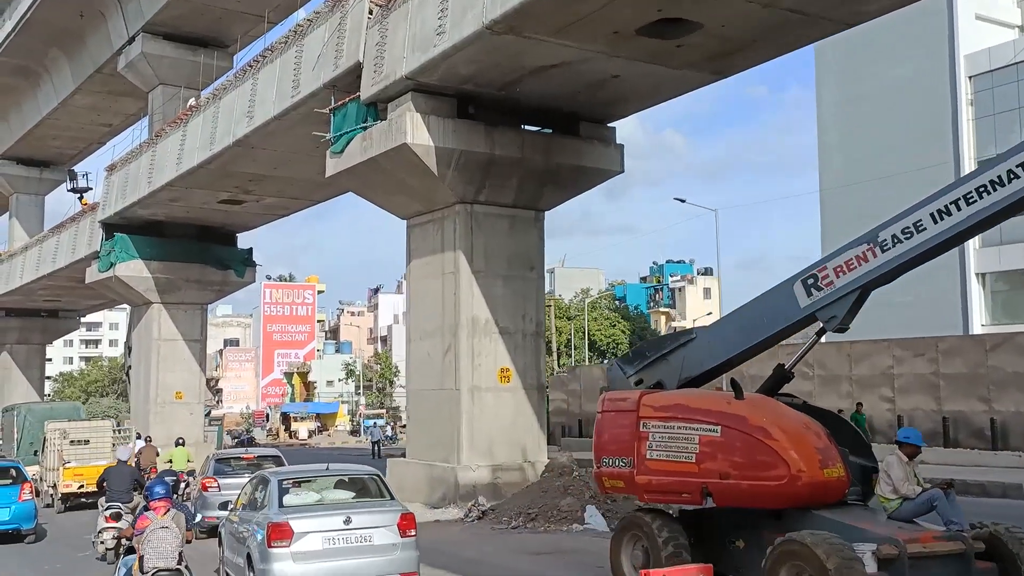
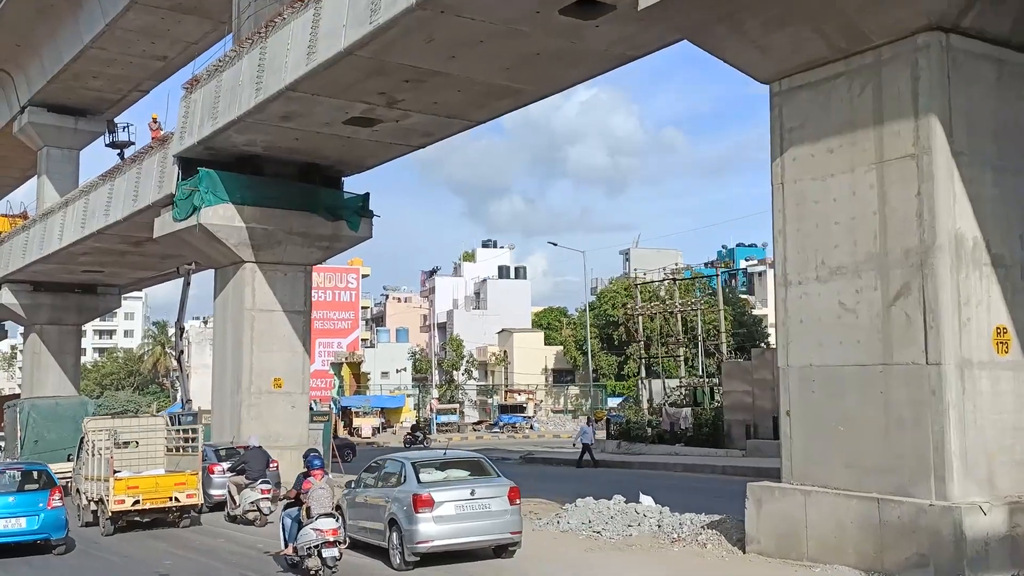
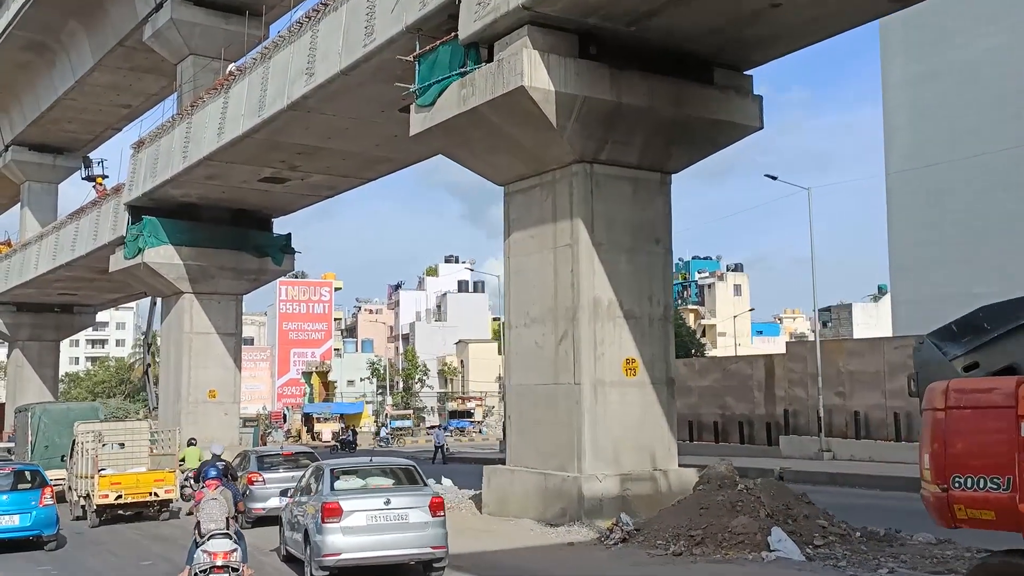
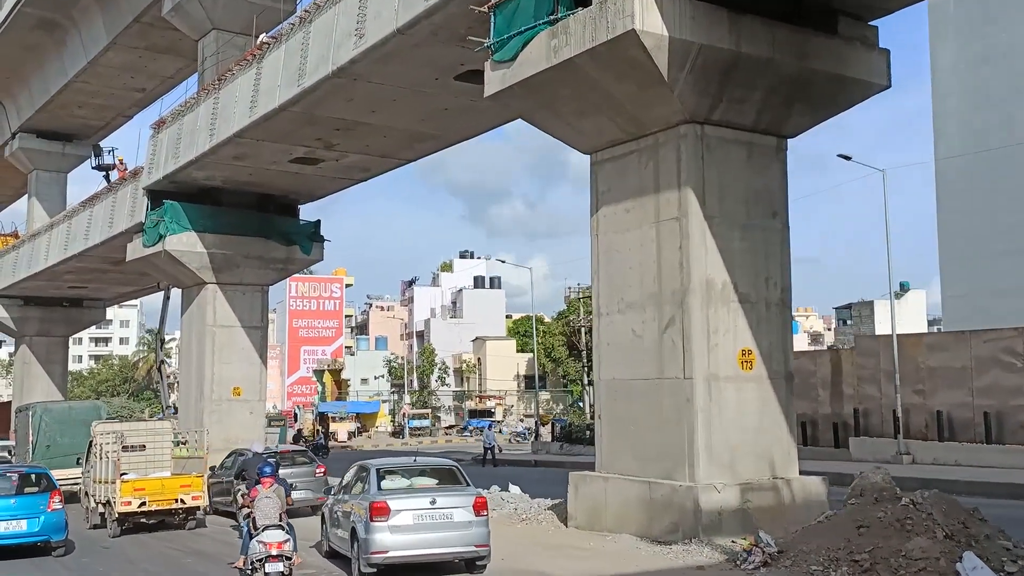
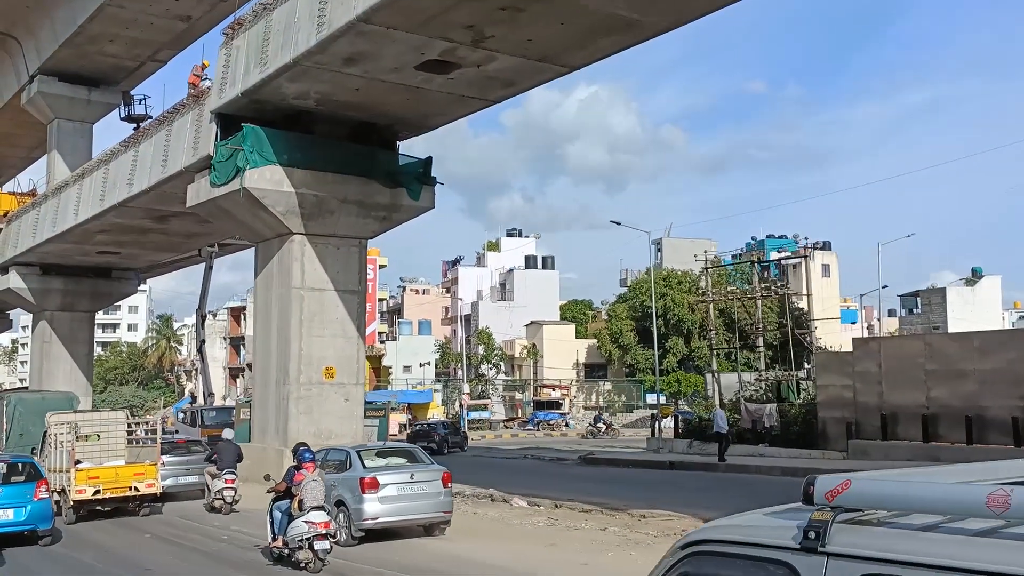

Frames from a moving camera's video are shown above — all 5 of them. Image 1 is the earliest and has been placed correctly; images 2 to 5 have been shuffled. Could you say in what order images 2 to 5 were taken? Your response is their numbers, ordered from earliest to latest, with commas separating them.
3, 4, 2, 5
